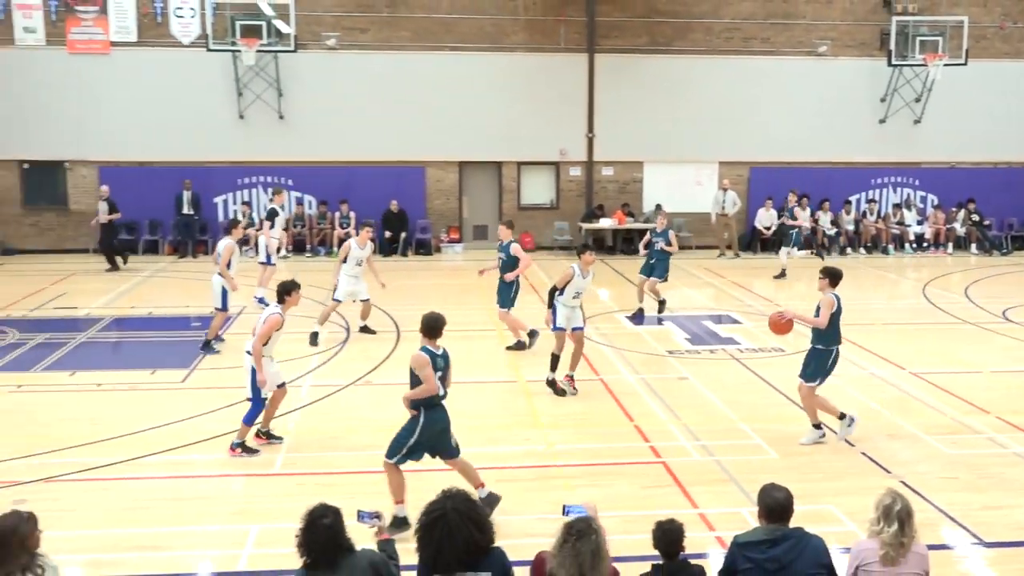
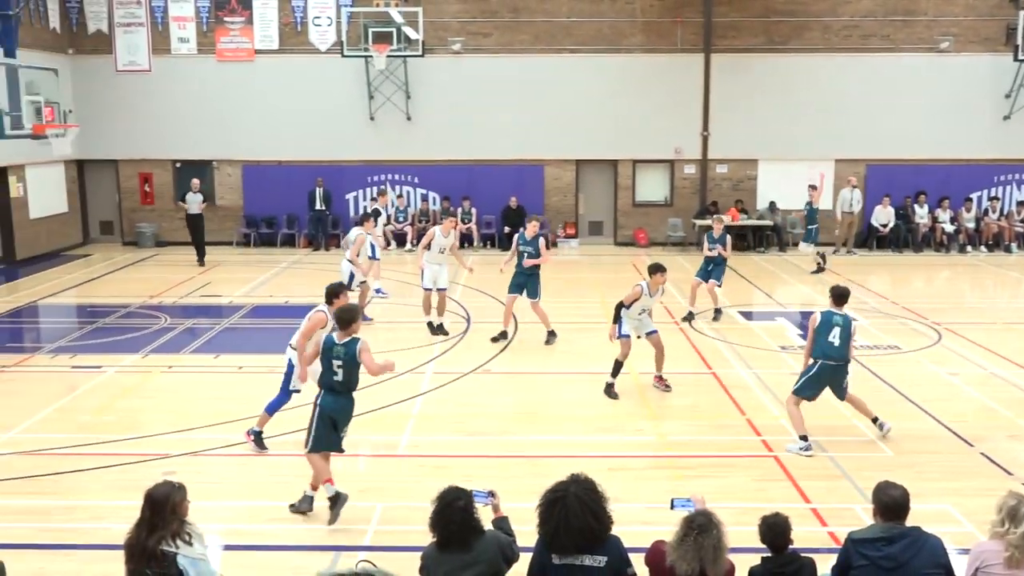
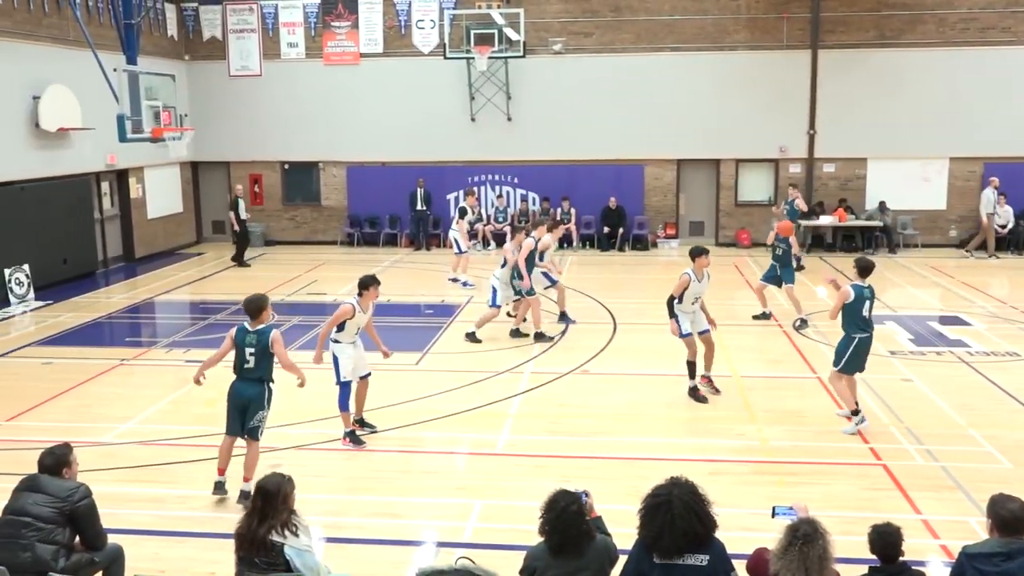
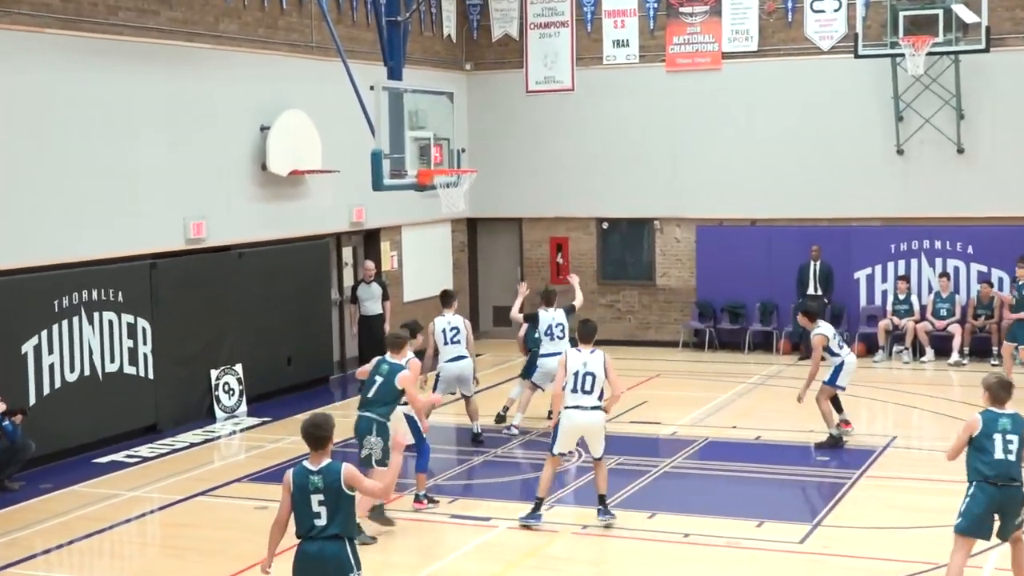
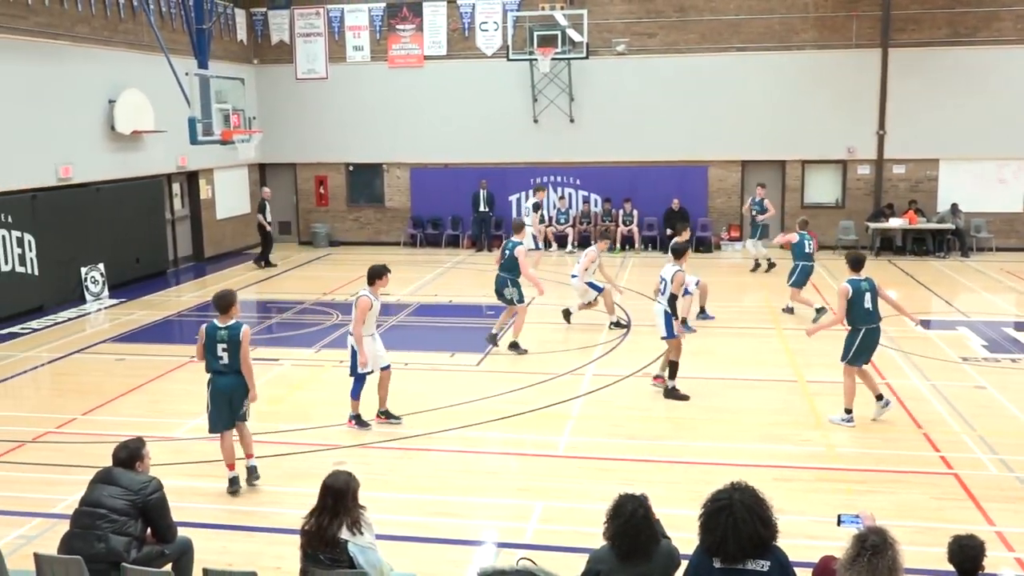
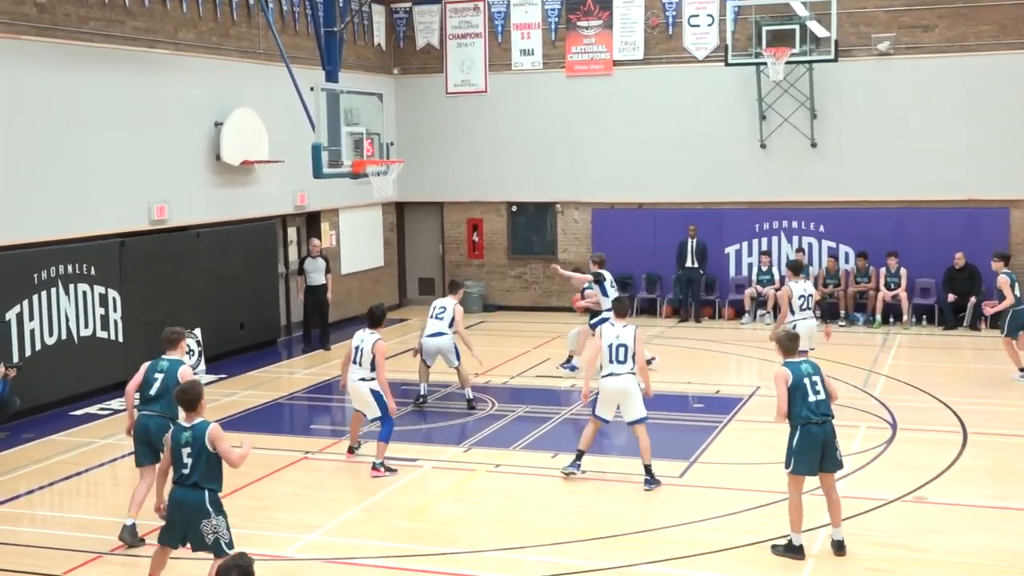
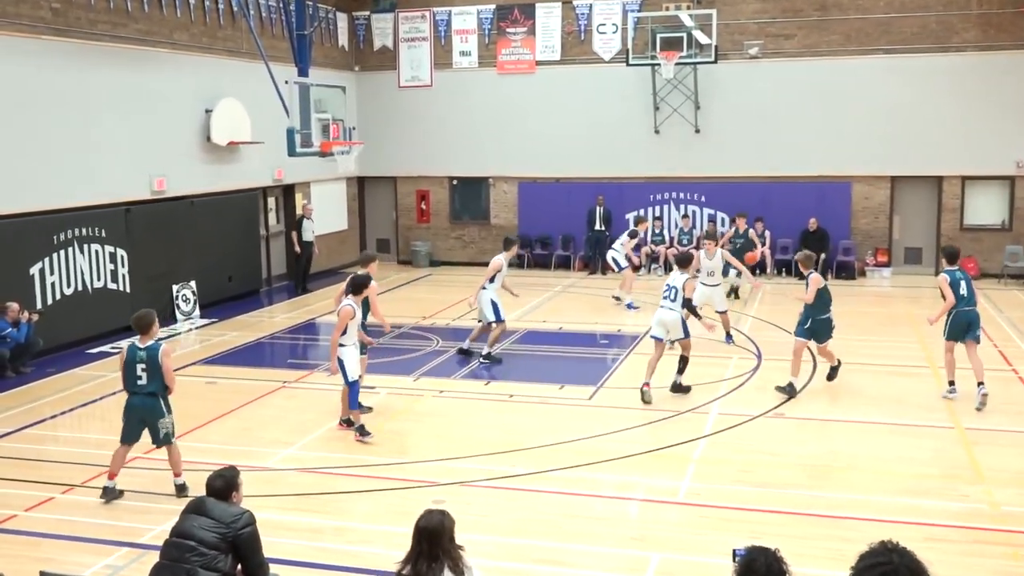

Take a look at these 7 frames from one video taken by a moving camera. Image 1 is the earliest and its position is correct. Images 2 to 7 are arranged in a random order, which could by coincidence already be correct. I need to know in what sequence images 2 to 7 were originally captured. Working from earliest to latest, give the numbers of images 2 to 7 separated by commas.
2, 3, 5, 7, 6, 4
